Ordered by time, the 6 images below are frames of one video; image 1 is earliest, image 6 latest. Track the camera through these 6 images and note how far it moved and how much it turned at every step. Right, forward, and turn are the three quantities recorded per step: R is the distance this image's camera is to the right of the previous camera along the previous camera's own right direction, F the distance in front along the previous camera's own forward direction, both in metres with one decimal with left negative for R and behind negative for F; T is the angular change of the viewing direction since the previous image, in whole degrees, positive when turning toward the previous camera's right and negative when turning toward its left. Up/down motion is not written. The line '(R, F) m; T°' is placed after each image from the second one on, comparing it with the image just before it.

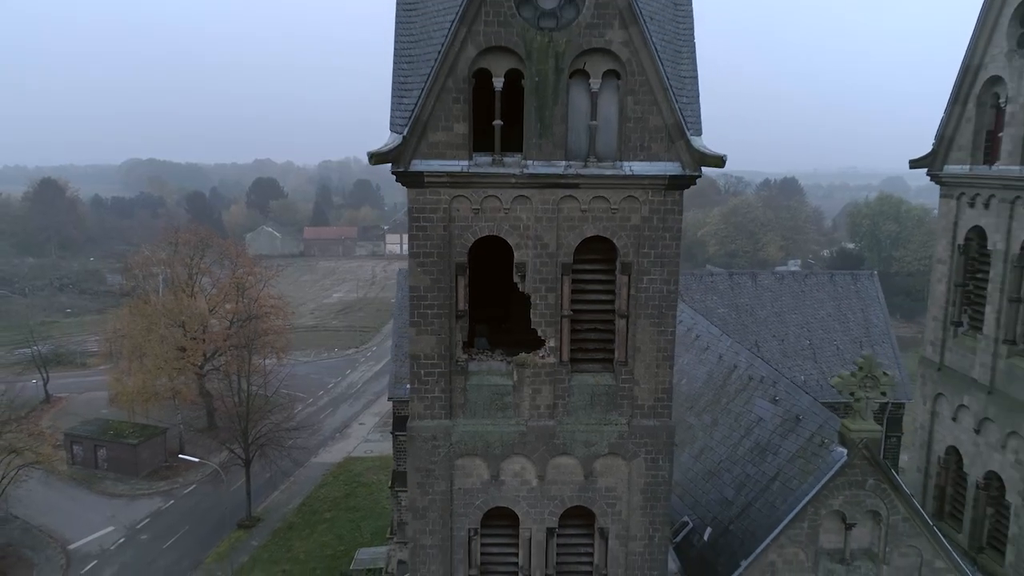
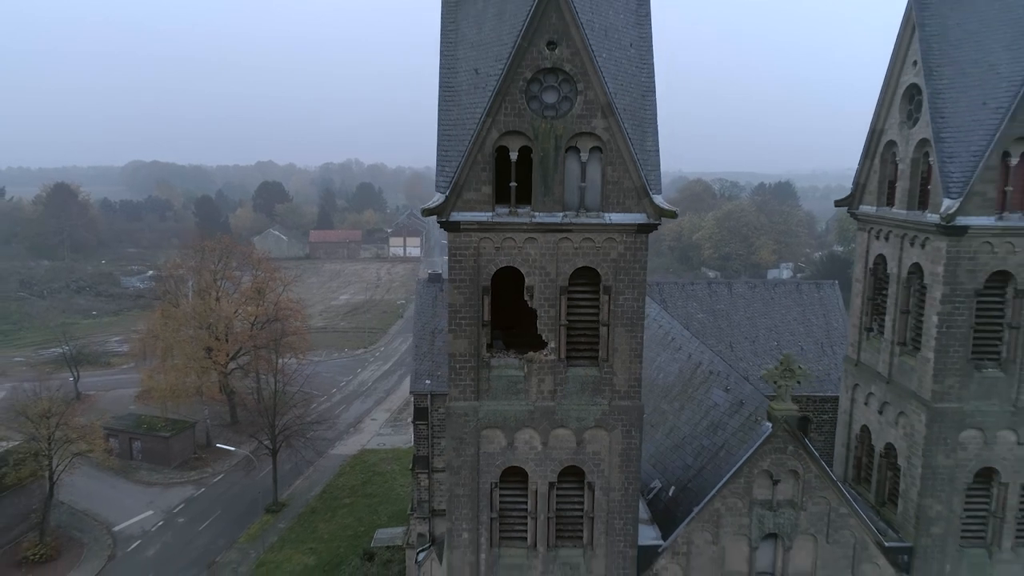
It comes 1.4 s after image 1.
(-0.2, -2.9) m; 0°
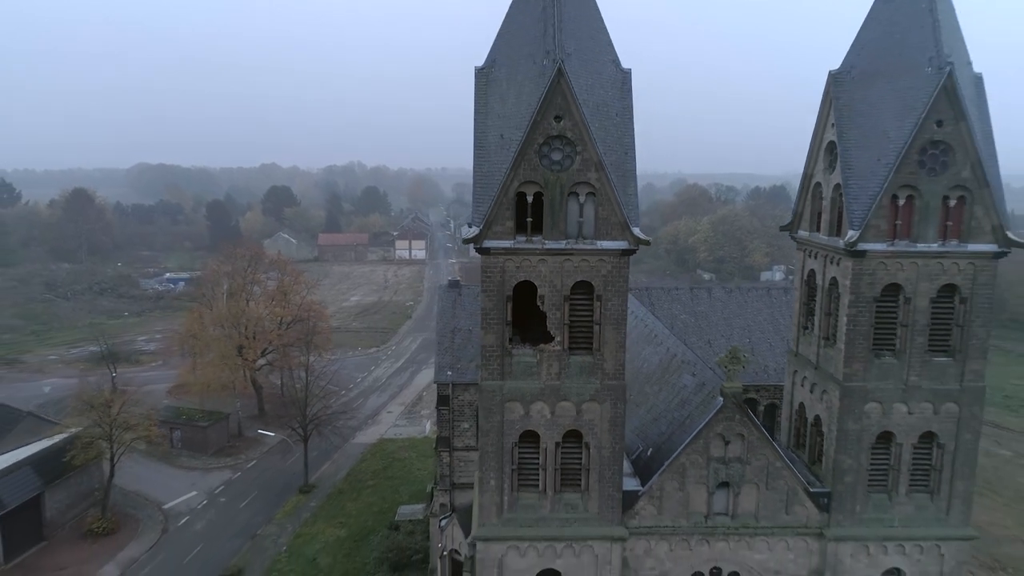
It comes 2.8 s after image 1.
(-0.3, -3.7) m; 0°
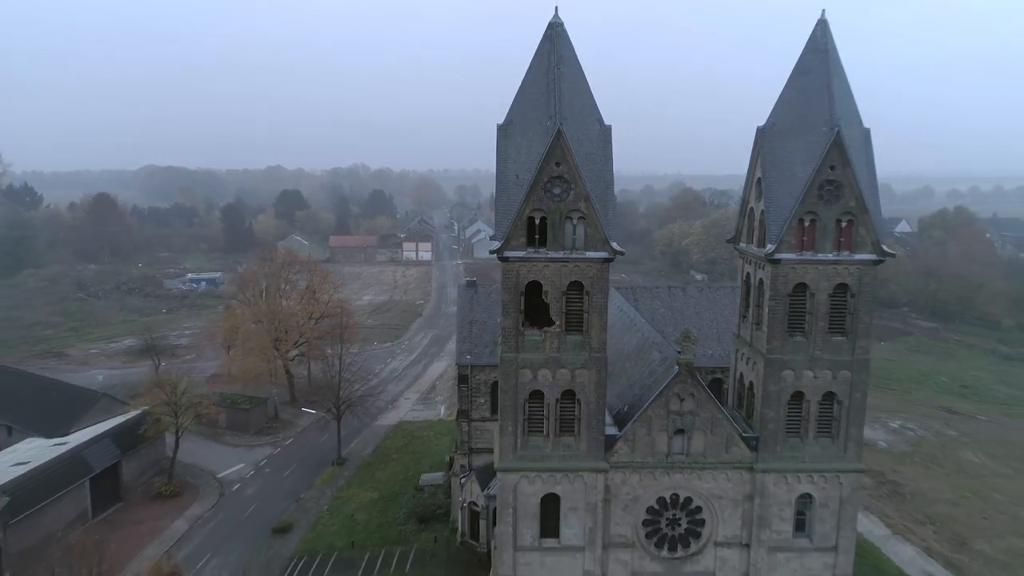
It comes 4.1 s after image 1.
(-0.4, -5.4) m; 0°
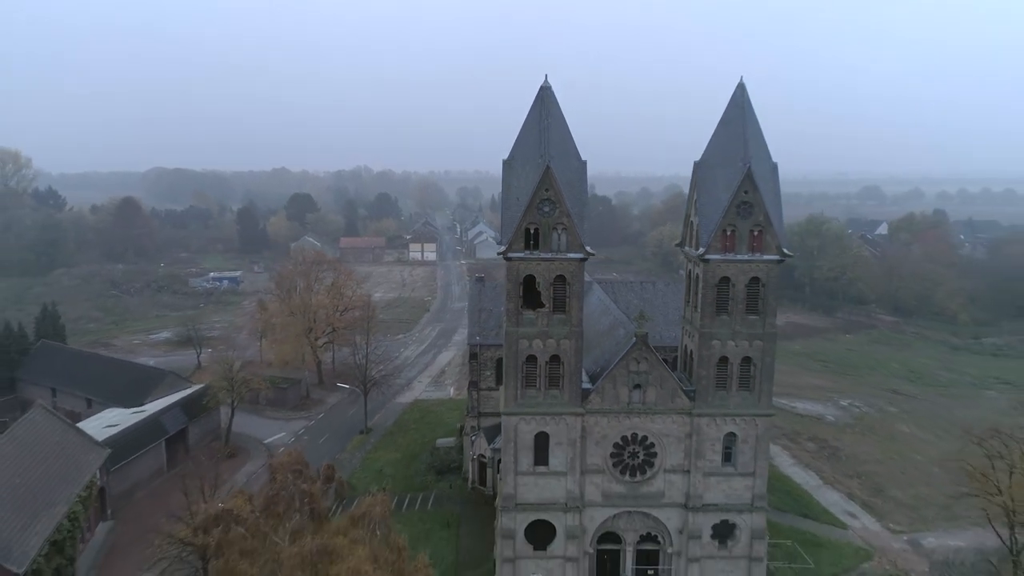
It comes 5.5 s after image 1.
(-0.1, -7.3) m; 0°
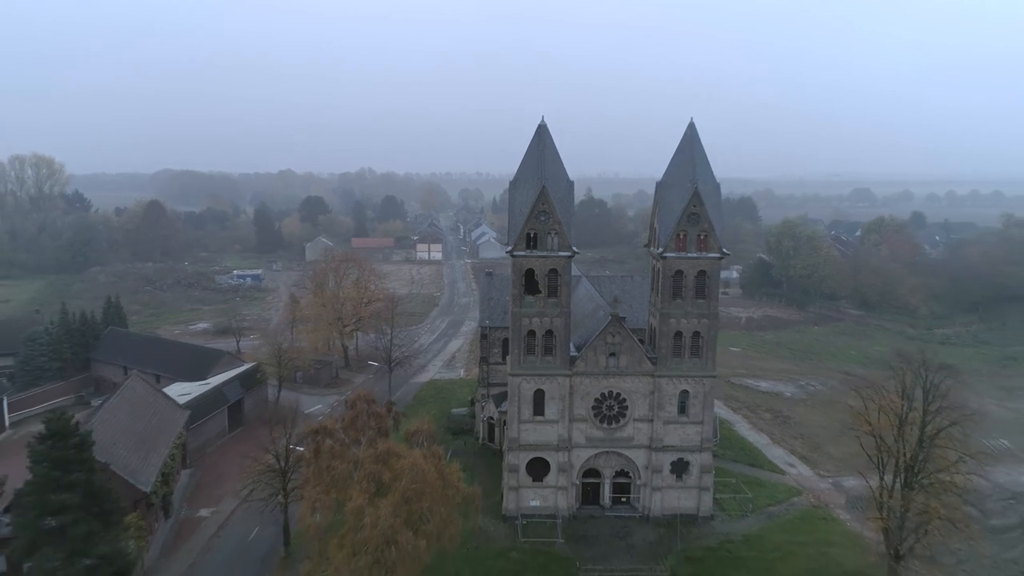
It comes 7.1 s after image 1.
(-0.2, -8.4) m; 0°
